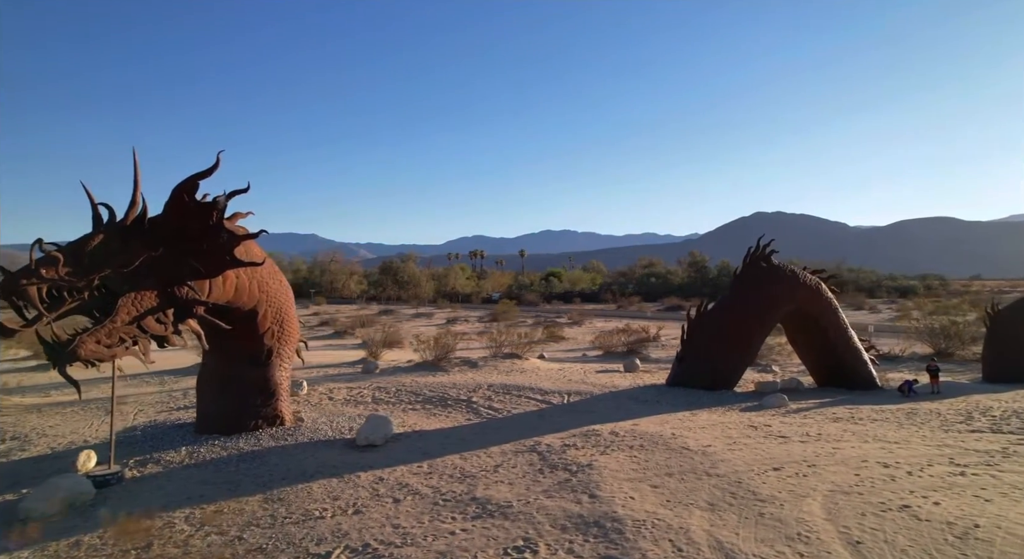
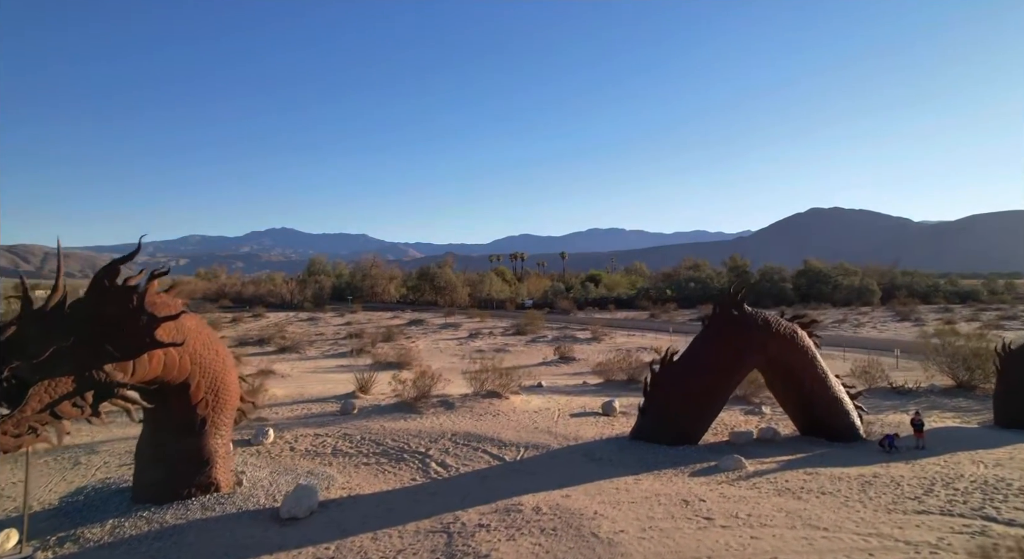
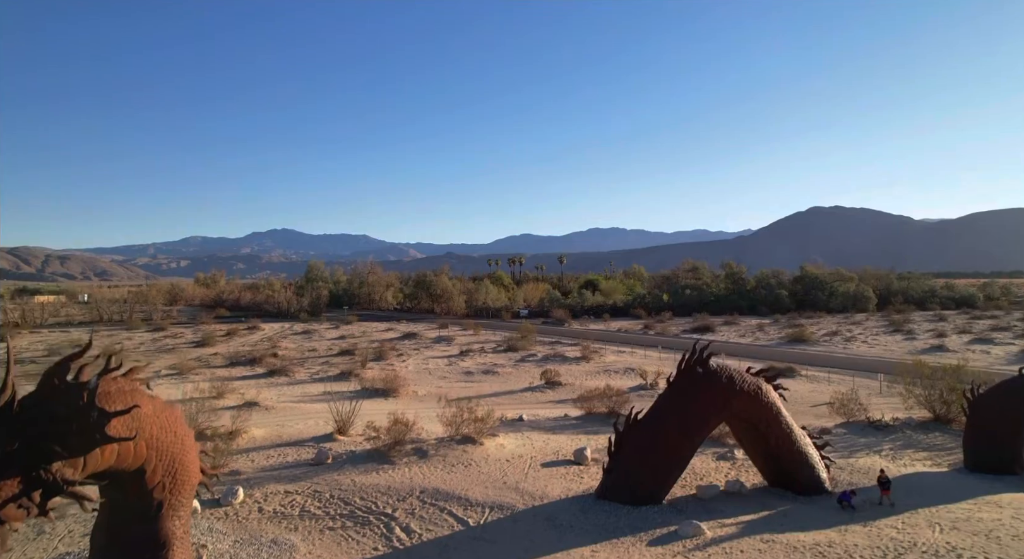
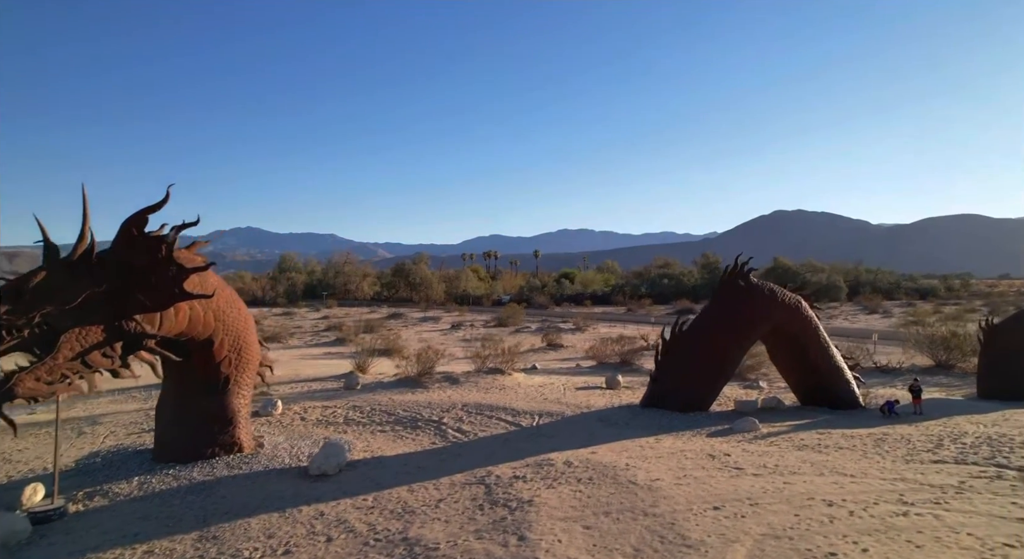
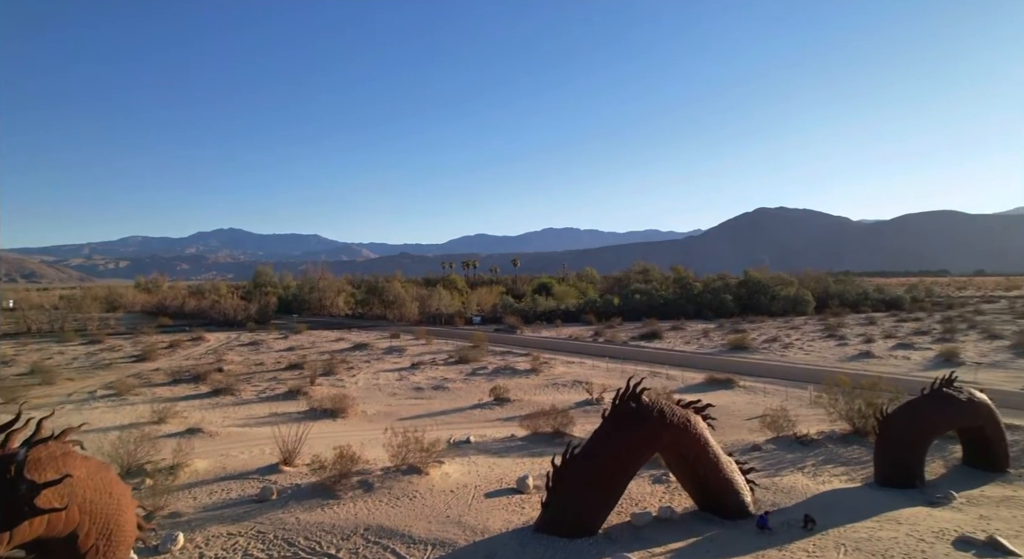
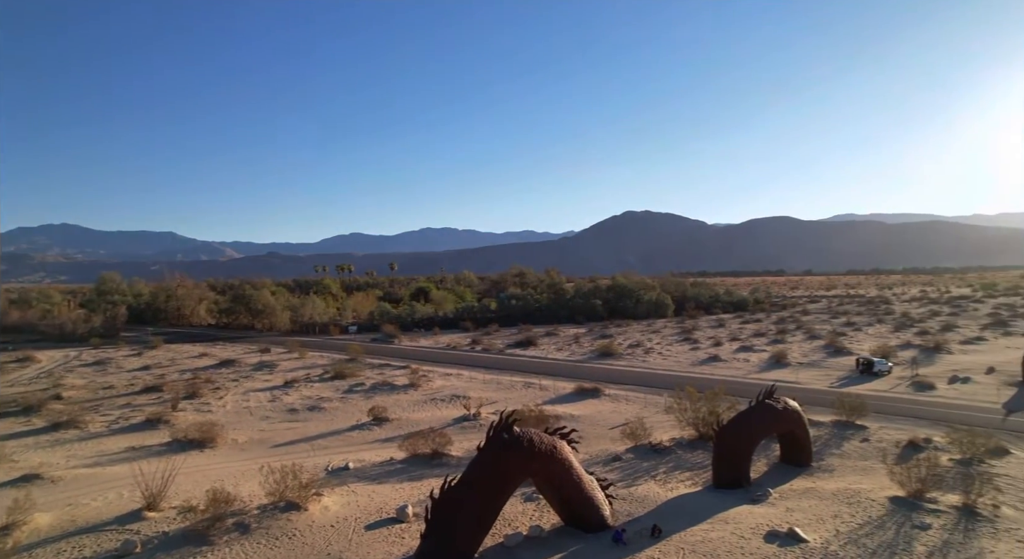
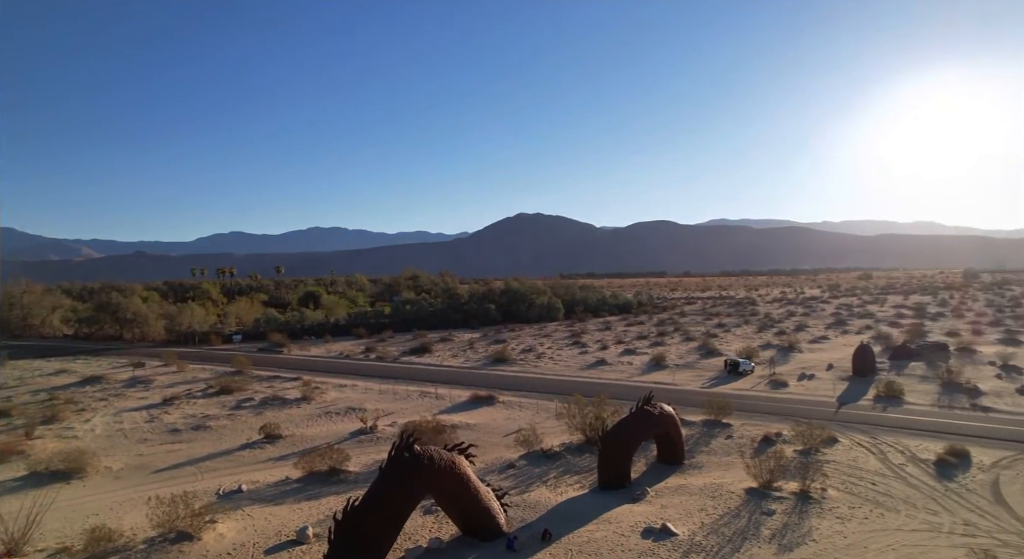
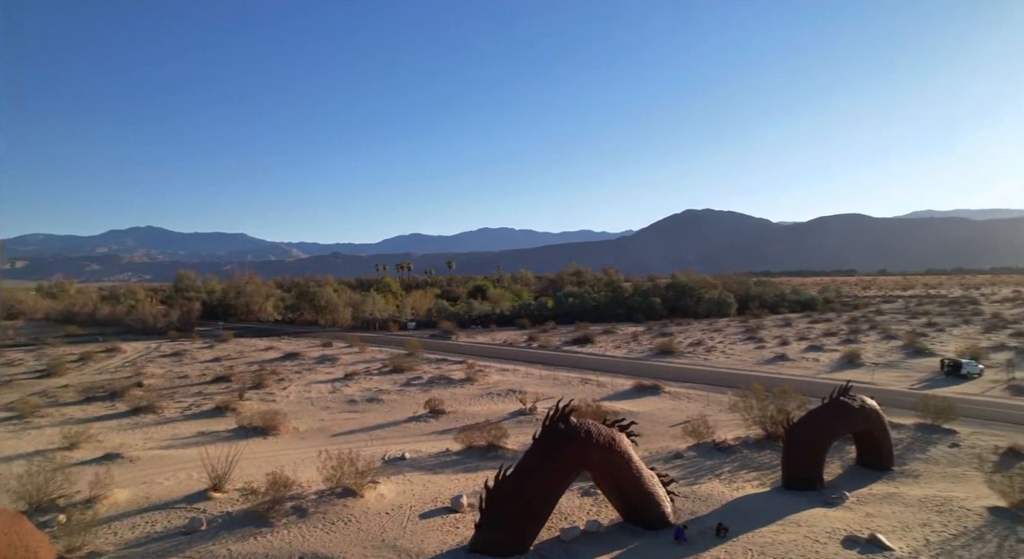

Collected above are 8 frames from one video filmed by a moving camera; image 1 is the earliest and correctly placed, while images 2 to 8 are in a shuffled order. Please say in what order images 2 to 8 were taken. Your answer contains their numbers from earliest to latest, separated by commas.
4, 2, 3, 5, 8, 6, 7
